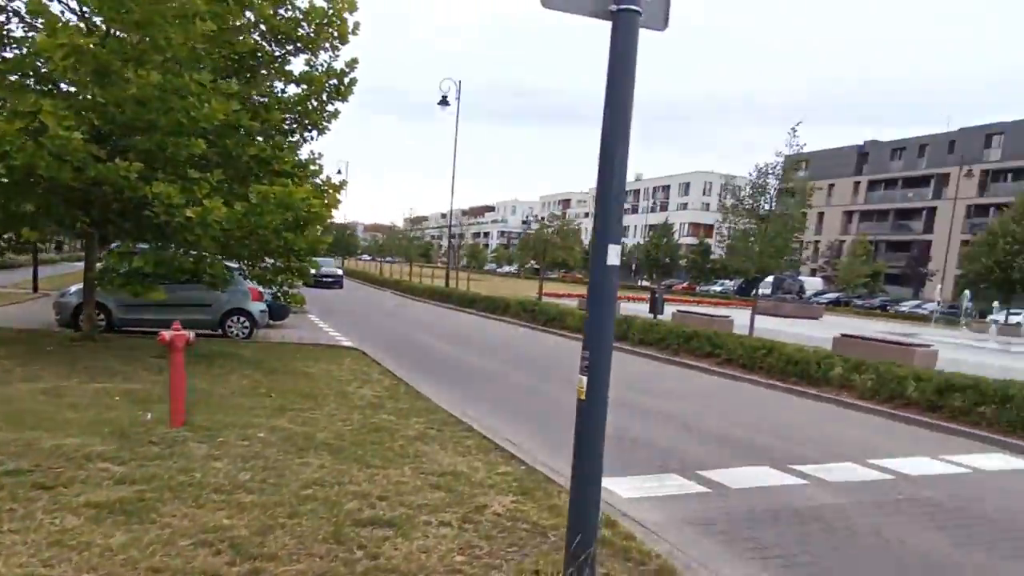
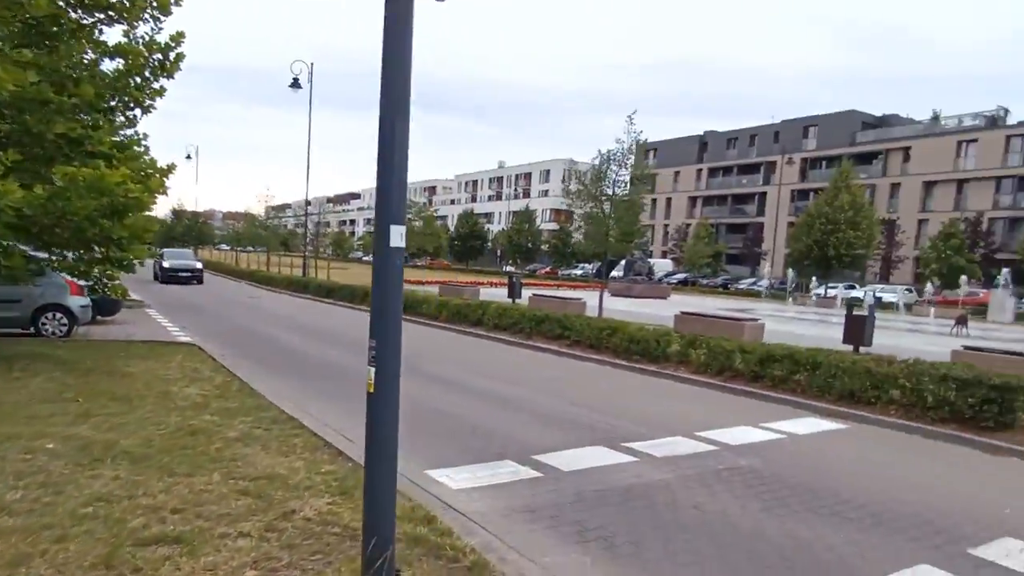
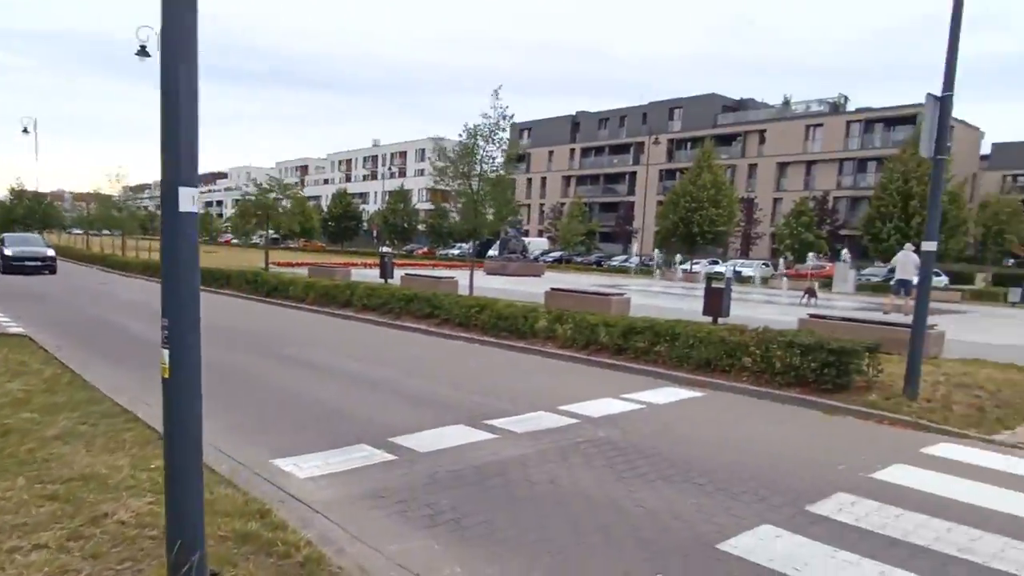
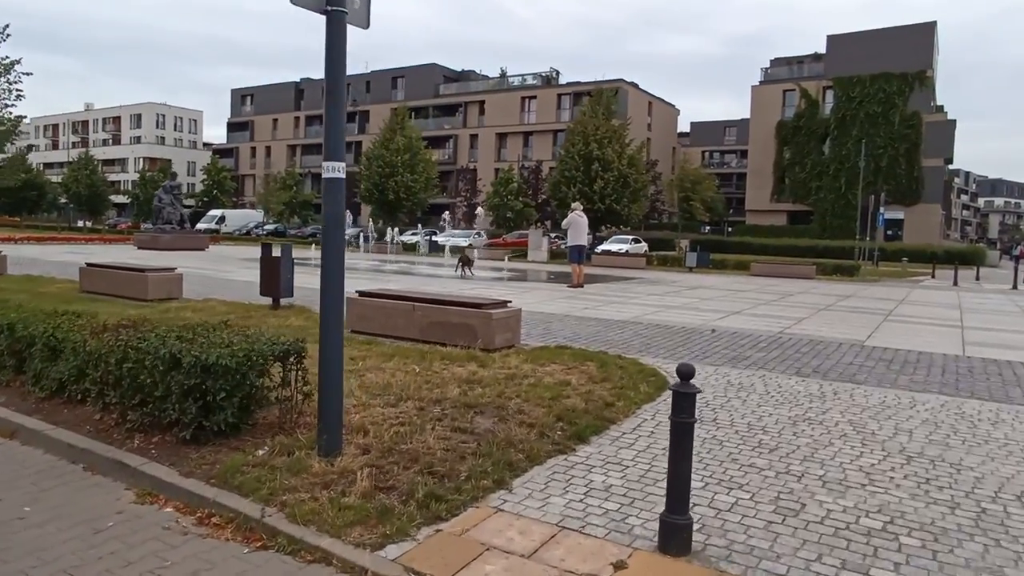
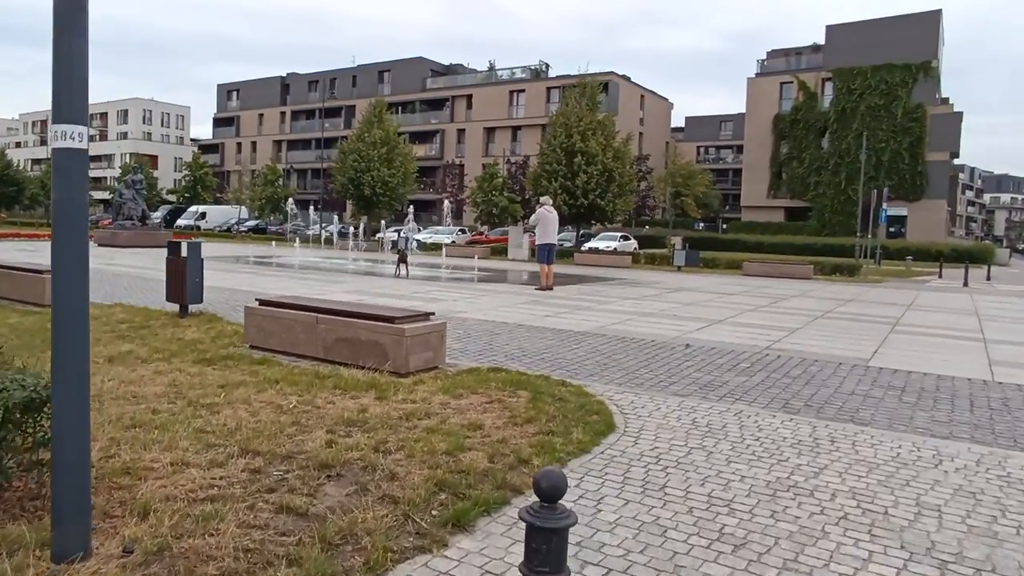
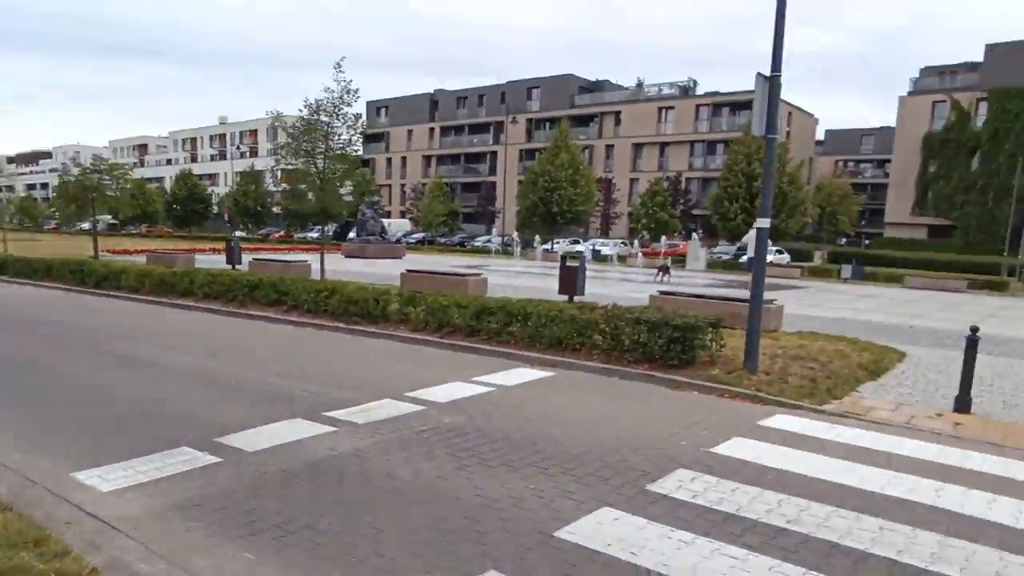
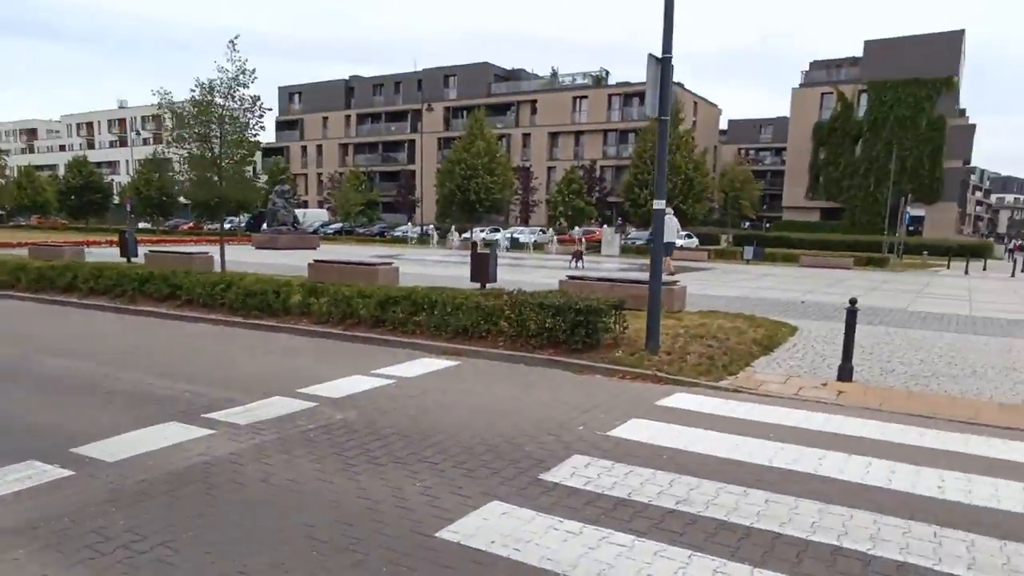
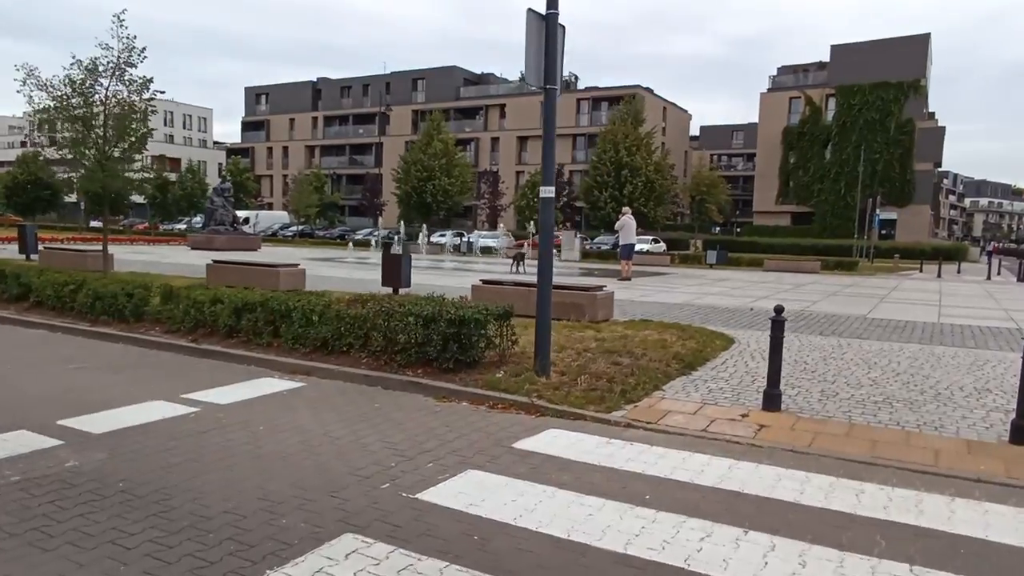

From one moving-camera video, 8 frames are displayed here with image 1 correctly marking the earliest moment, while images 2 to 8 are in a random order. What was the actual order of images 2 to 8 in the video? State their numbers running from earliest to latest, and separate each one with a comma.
2, 3, 6, 7, 8, 4, 5
